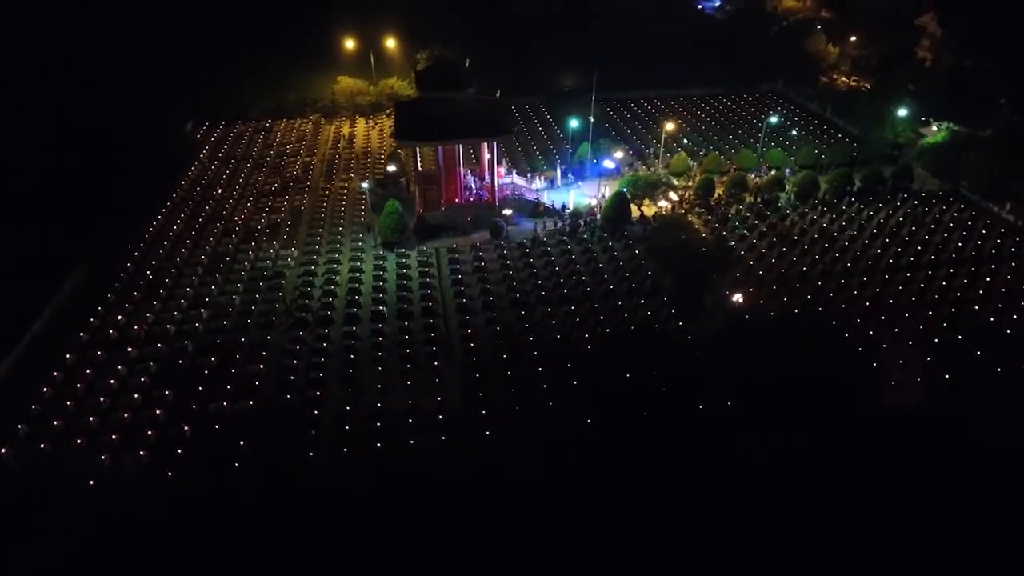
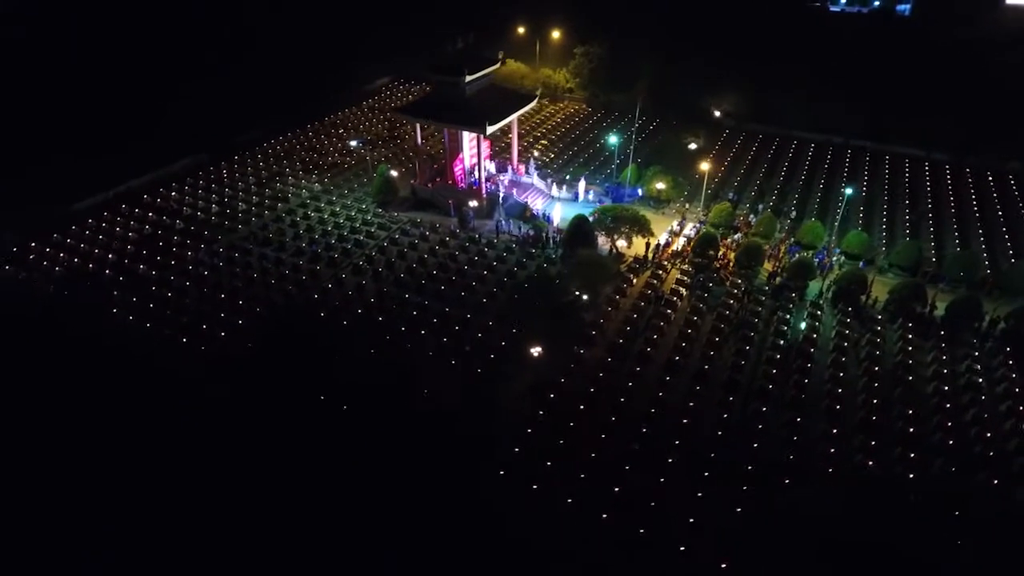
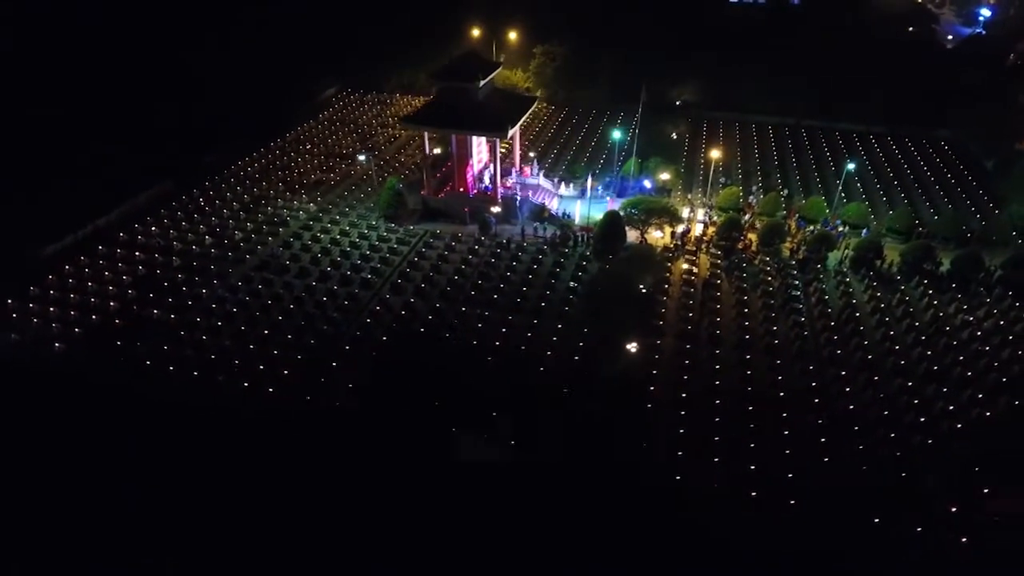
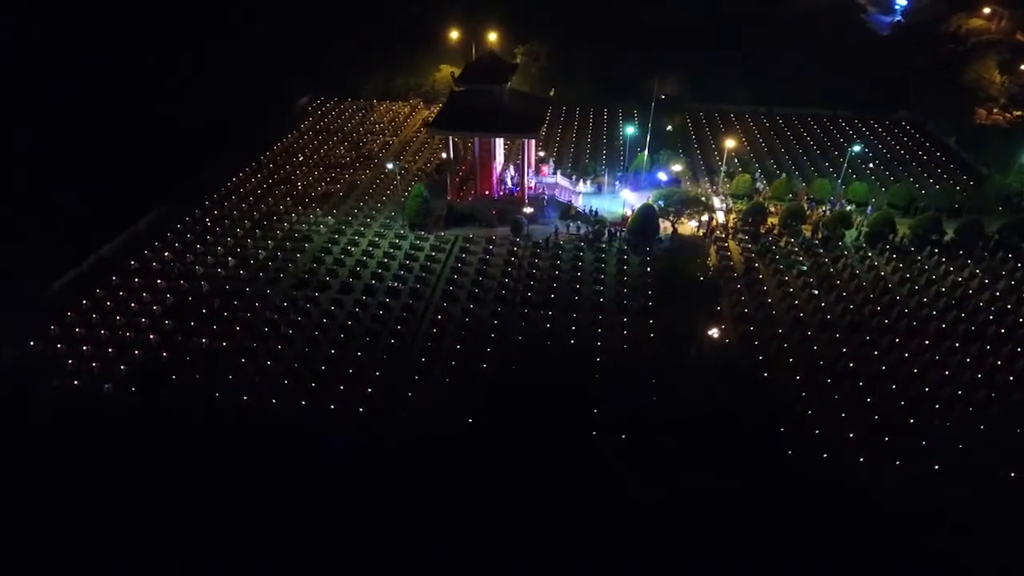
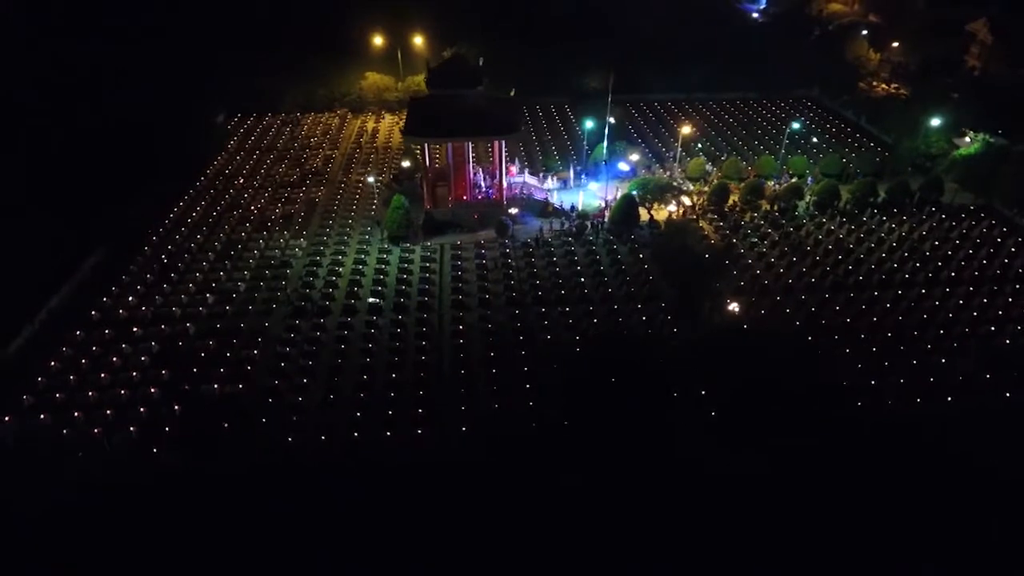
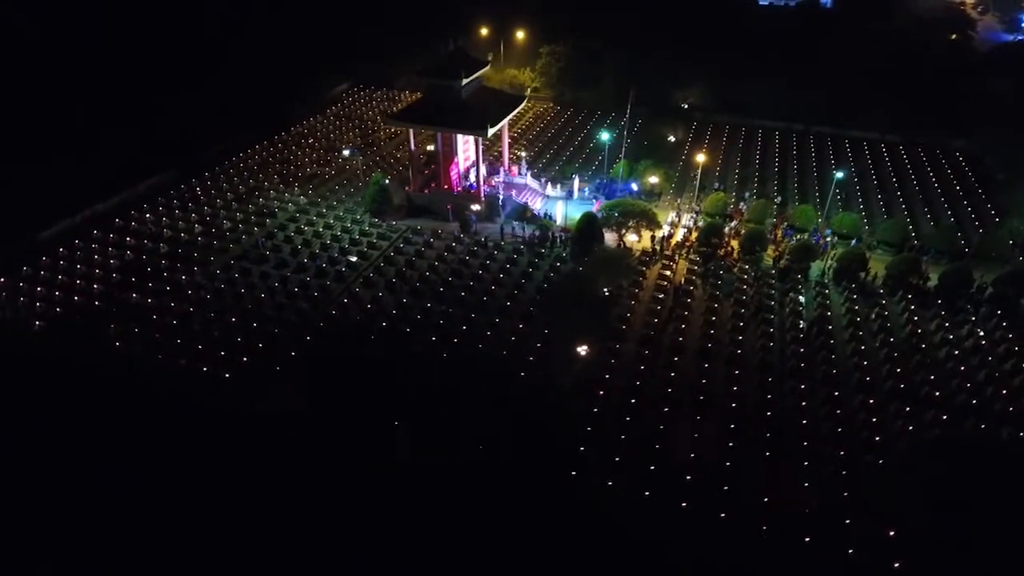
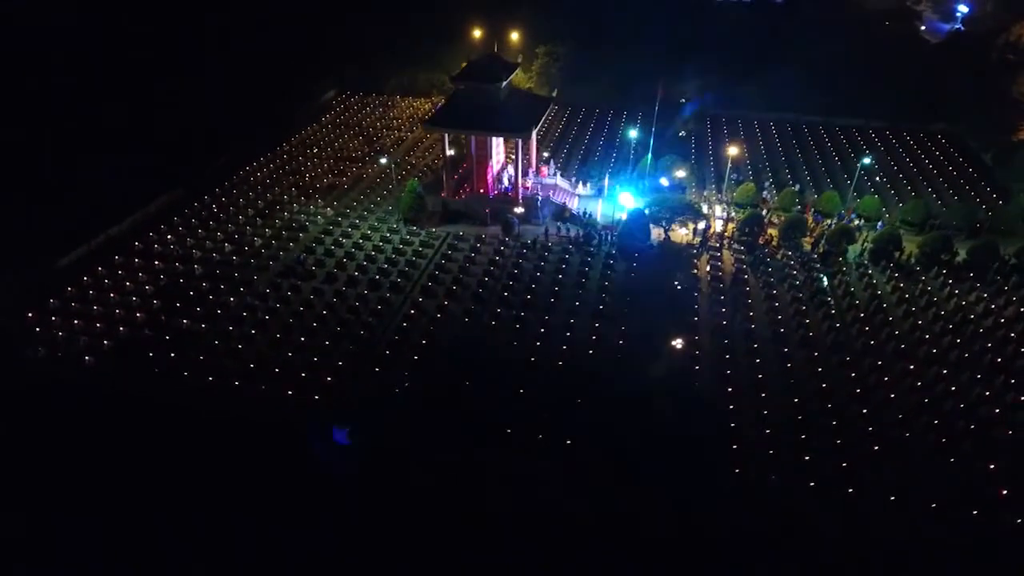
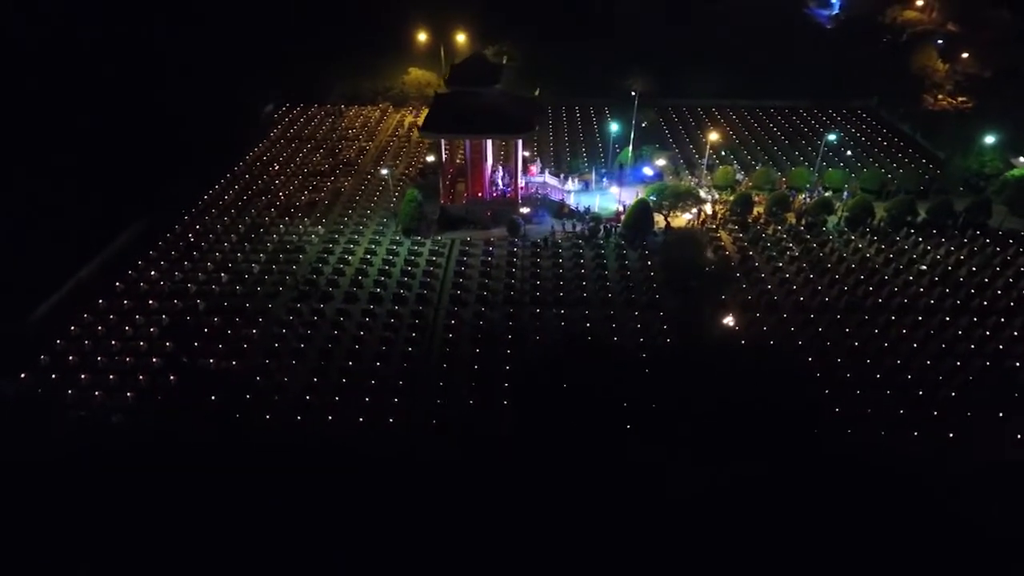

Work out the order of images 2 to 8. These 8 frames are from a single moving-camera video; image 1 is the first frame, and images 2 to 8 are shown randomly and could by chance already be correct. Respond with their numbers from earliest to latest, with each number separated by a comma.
5, 8, 4, 7, 3, 6, 2
